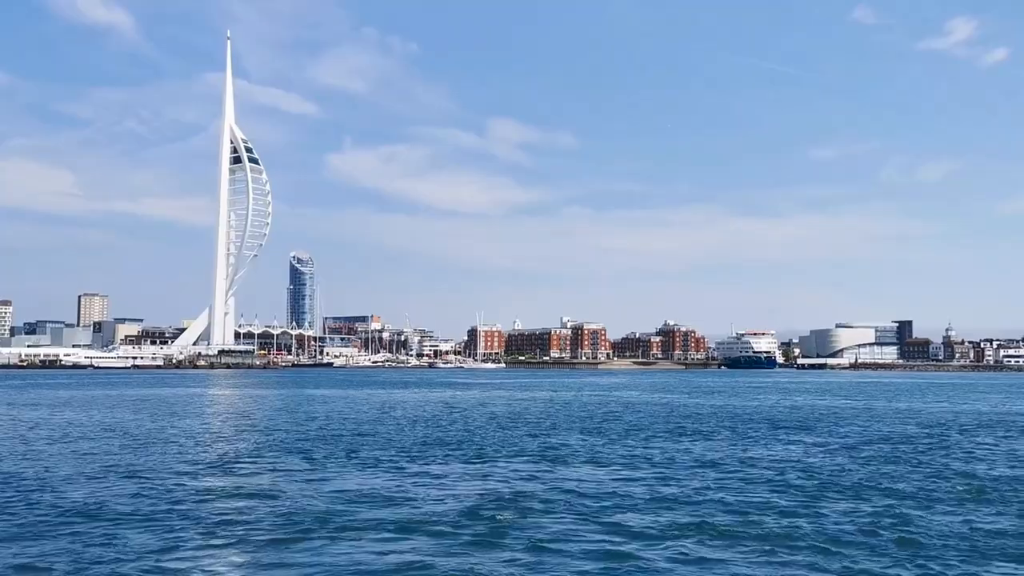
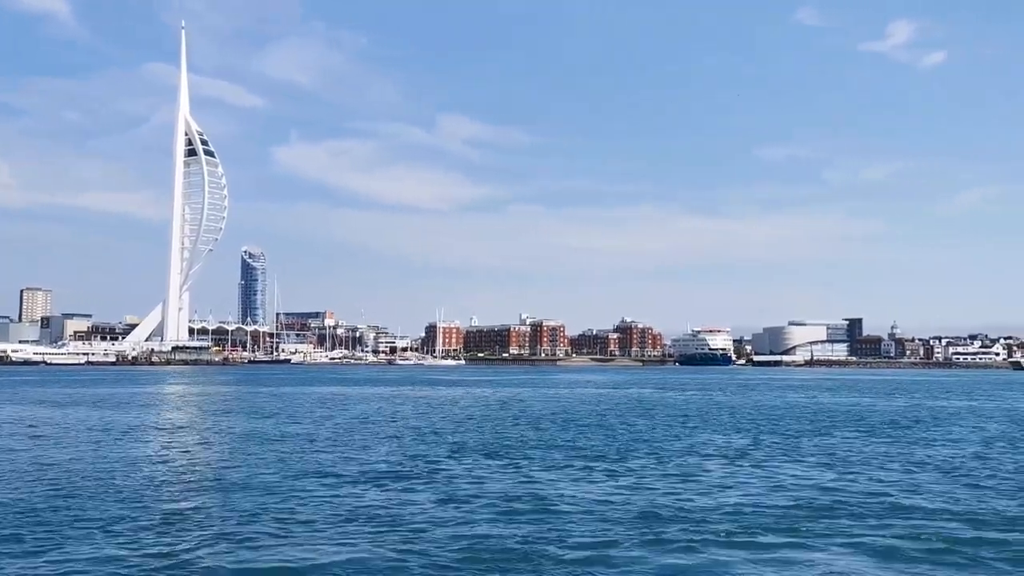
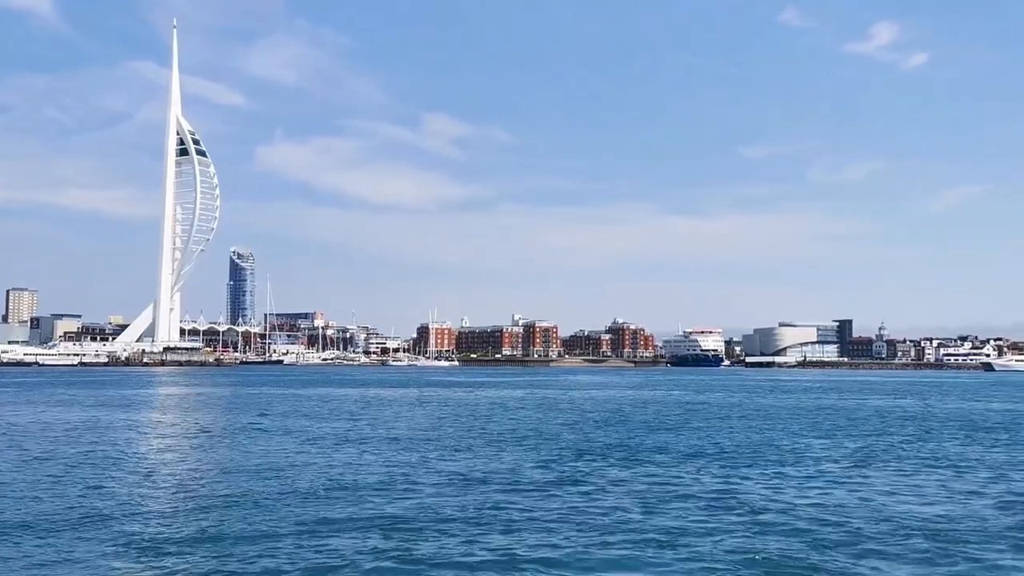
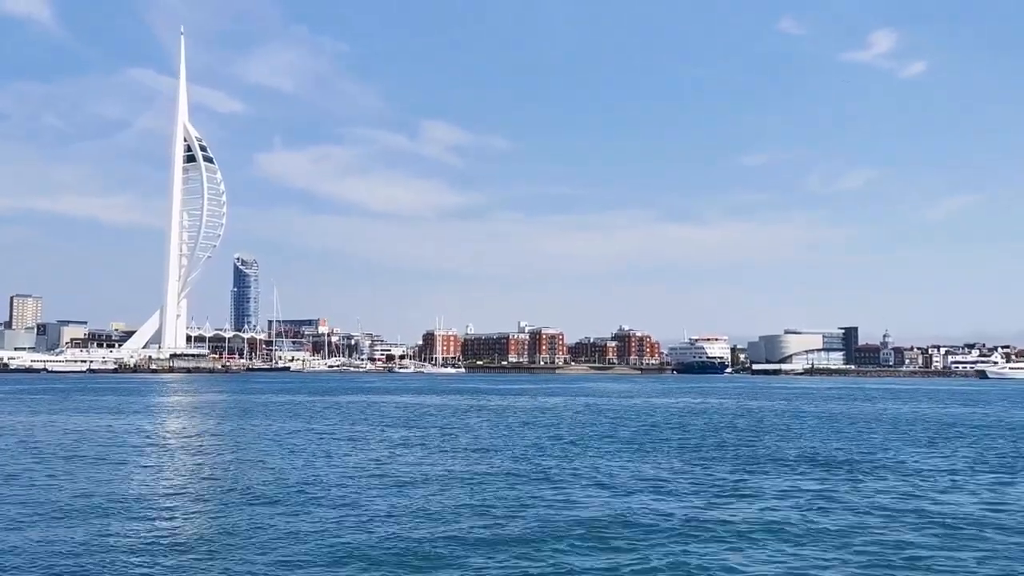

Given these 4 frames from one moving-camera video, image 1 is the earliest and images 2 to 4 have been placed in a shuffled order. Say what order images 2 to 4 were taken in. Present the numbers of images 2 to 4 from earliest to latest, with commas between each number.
2, 3, 4
